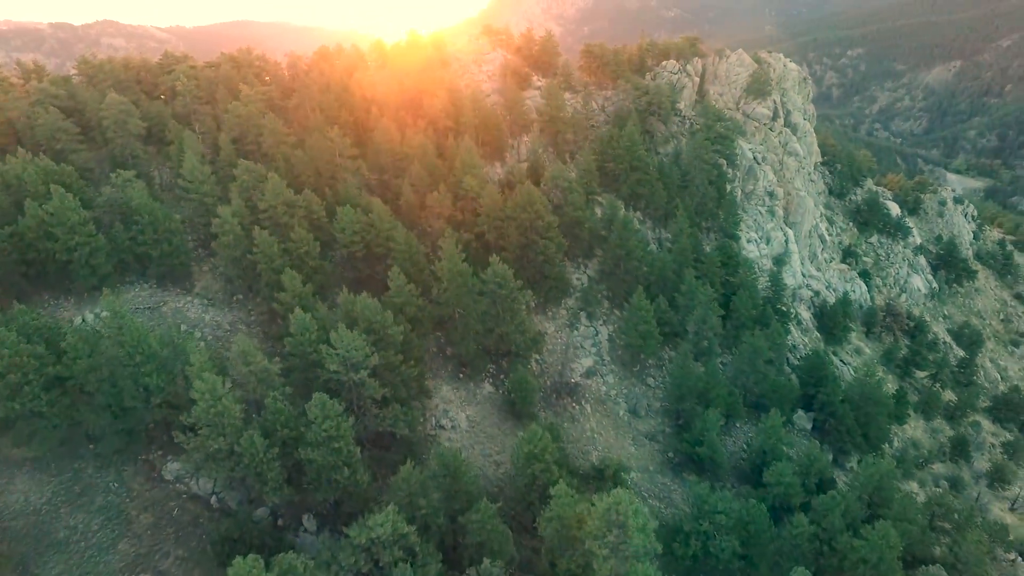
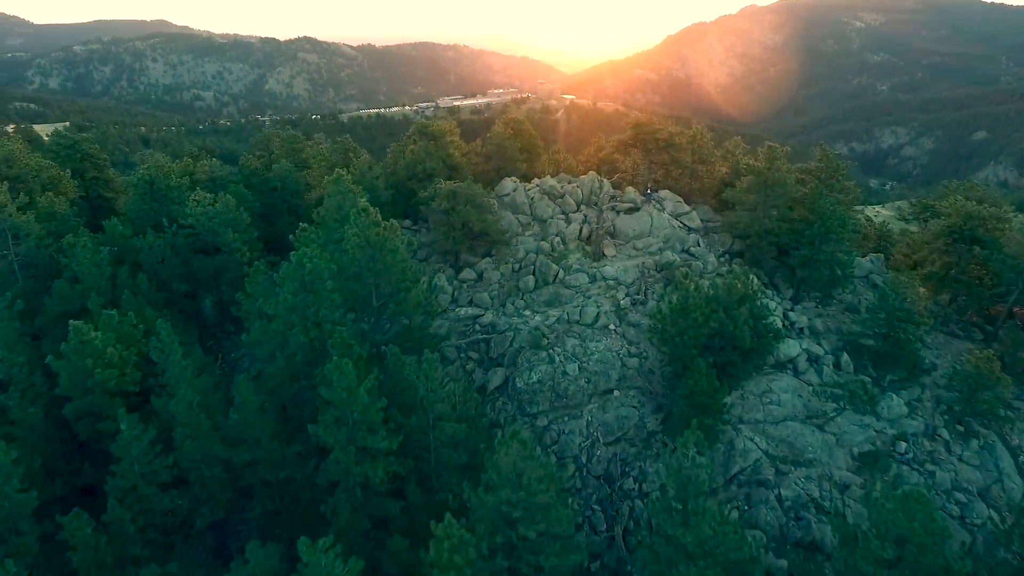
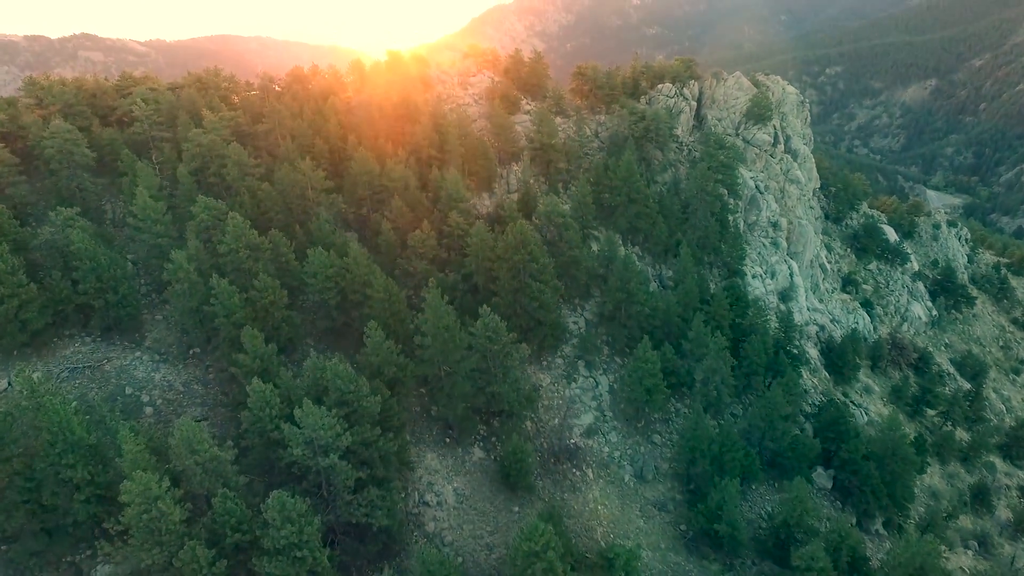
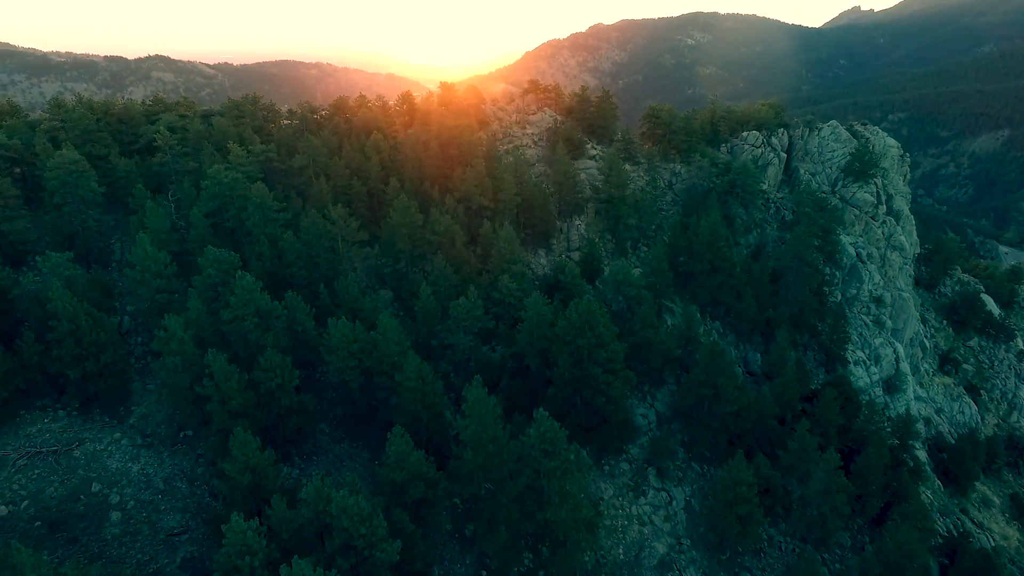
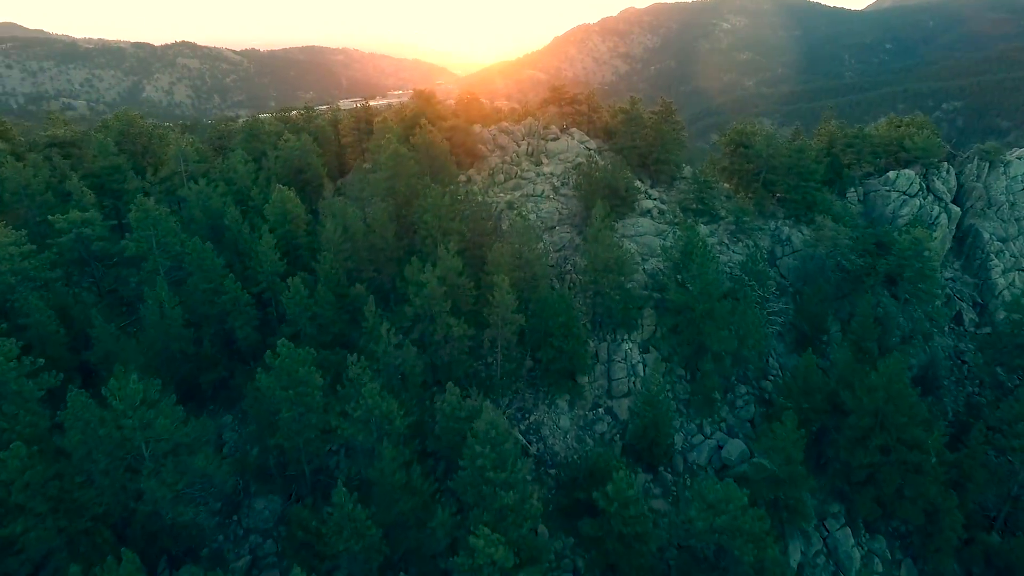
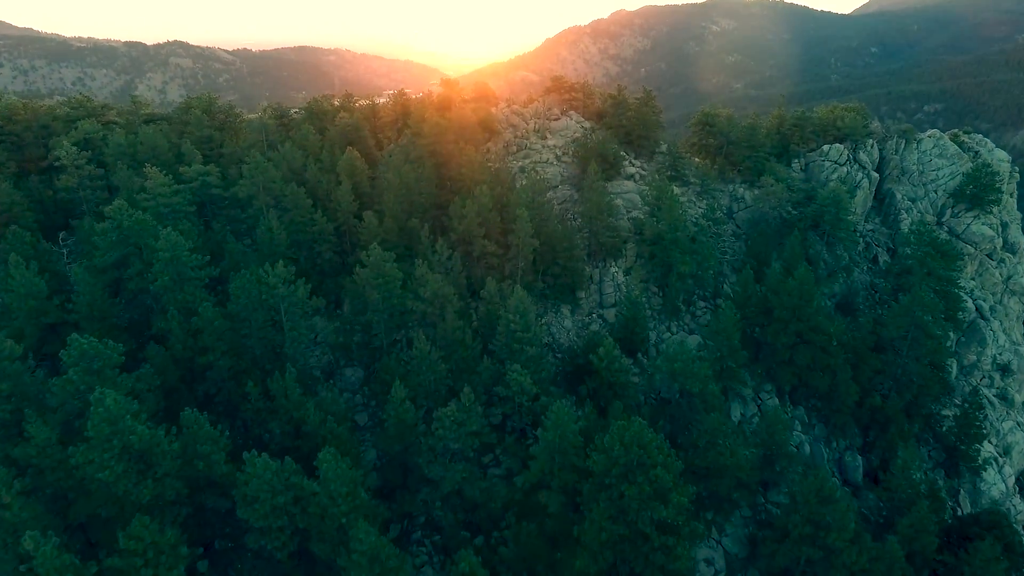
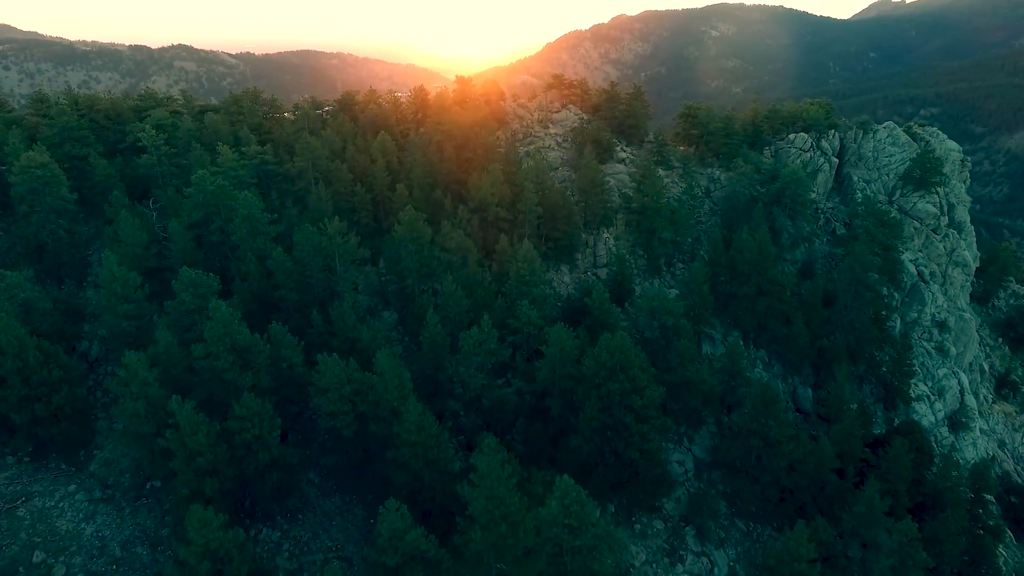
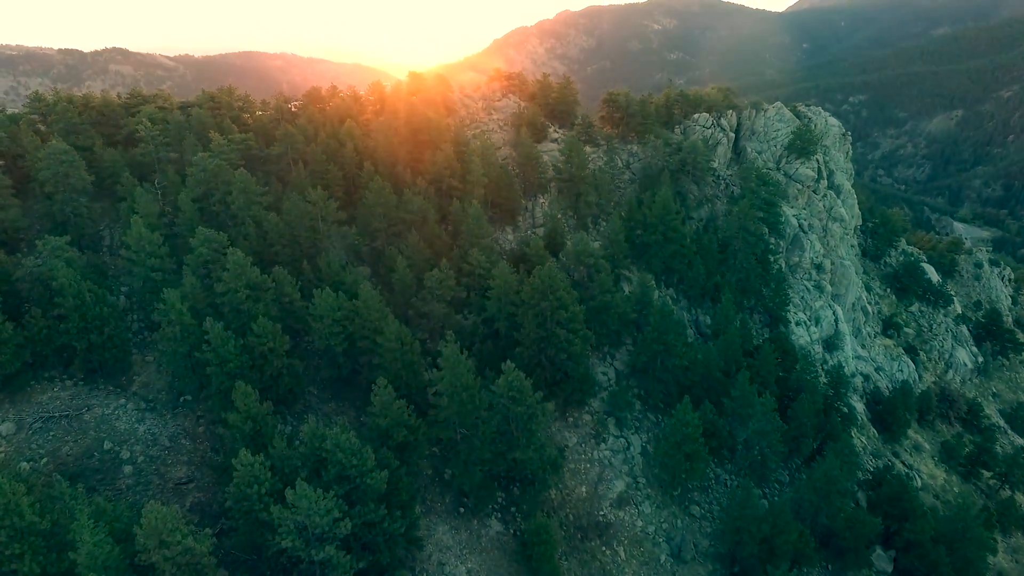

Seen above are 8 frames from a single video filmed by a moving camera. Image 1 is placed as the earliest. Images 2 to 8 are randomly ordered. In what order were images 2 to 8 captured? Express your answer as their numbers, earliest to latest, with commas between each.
3, 8, 4, 7, 6, 5, 2
